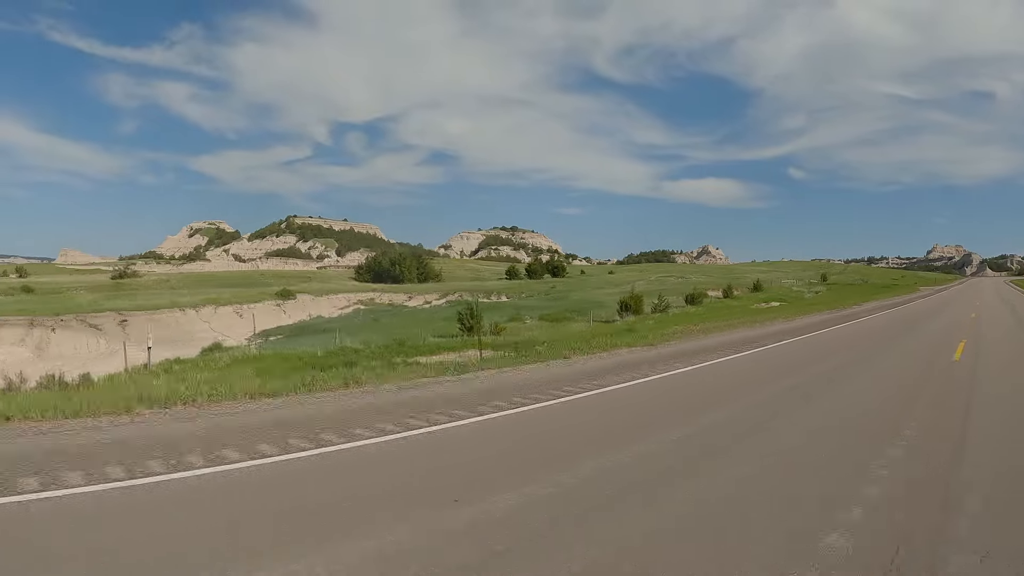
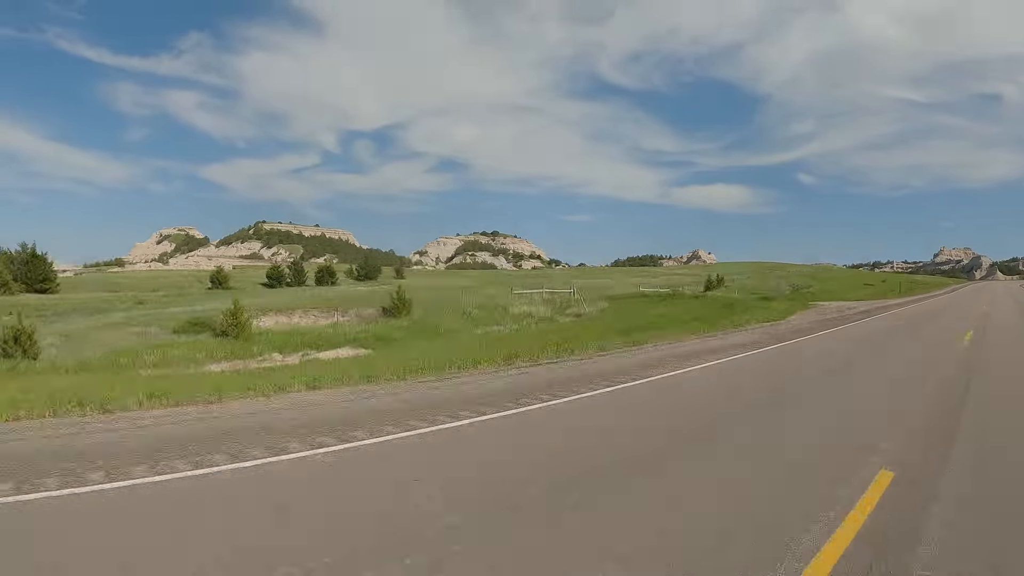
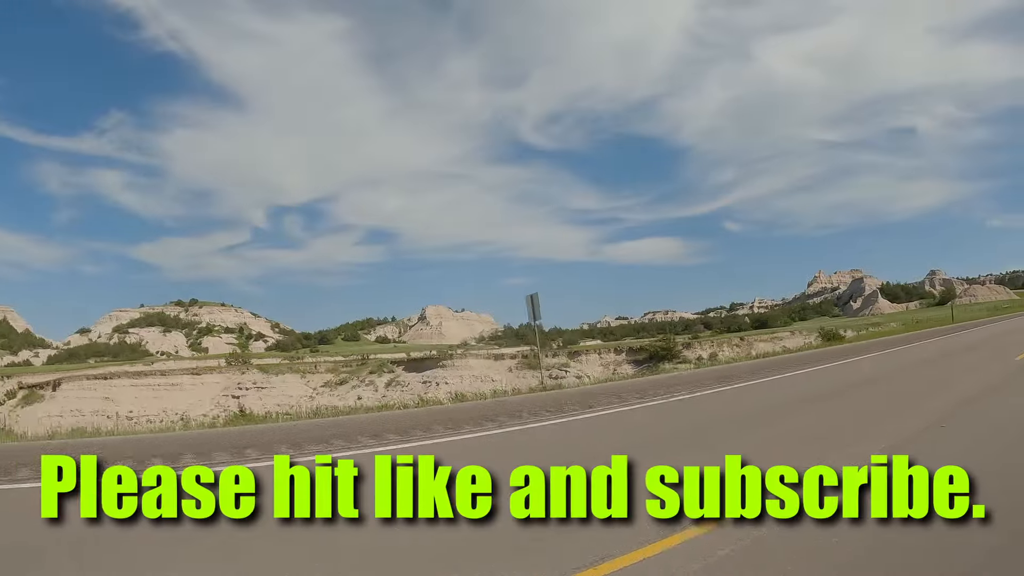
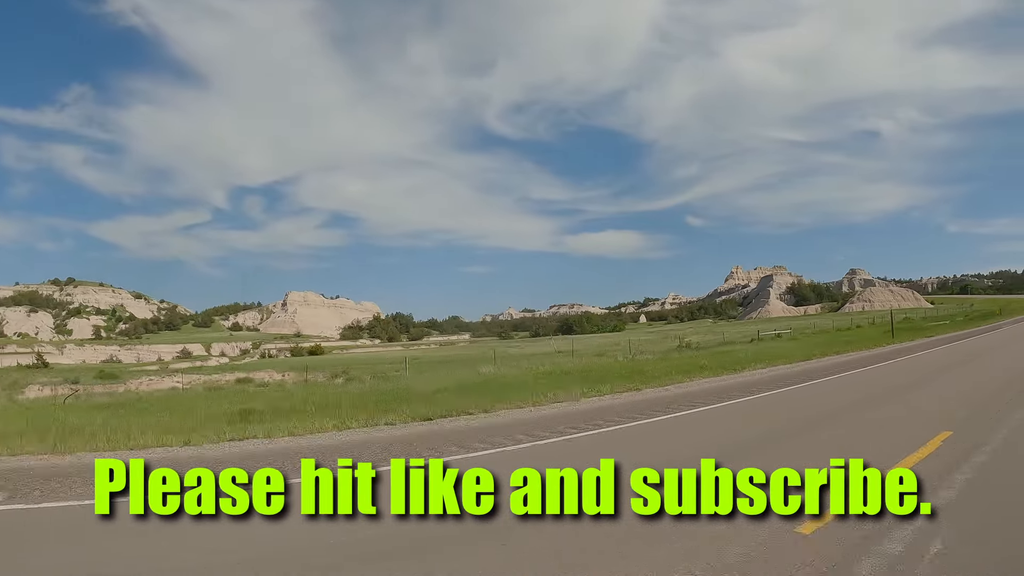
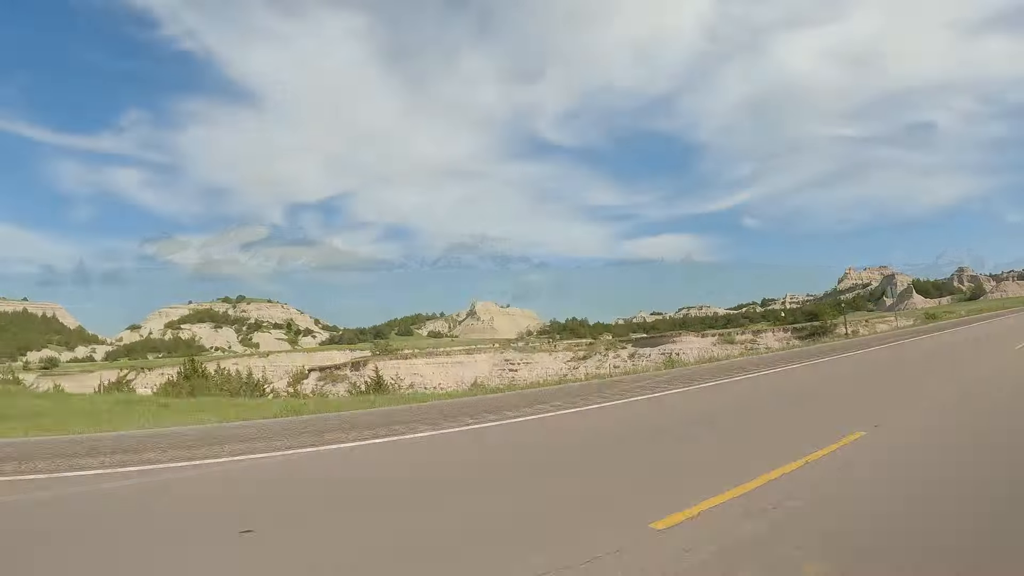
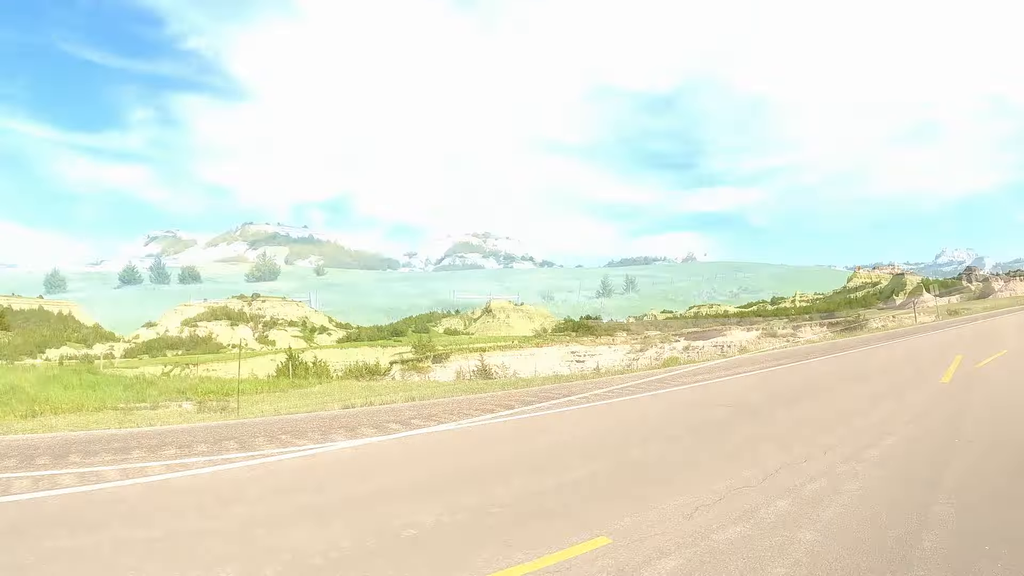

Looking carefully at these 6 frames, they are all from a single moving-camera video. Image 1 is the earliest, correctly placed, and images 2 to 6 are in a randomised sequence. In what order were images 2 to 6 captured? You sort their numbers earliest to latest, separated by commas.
2, 6, 5, 3, 4
